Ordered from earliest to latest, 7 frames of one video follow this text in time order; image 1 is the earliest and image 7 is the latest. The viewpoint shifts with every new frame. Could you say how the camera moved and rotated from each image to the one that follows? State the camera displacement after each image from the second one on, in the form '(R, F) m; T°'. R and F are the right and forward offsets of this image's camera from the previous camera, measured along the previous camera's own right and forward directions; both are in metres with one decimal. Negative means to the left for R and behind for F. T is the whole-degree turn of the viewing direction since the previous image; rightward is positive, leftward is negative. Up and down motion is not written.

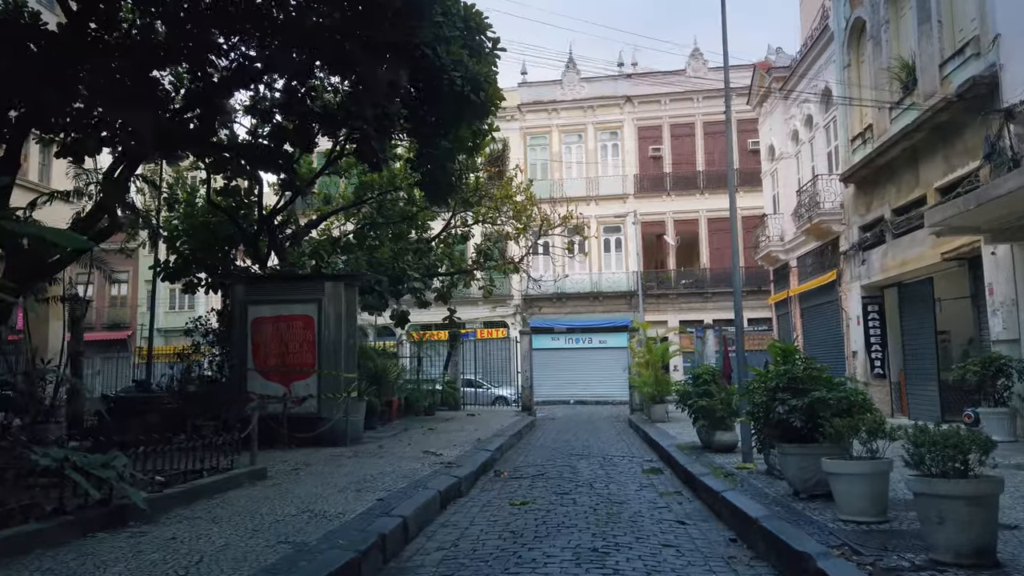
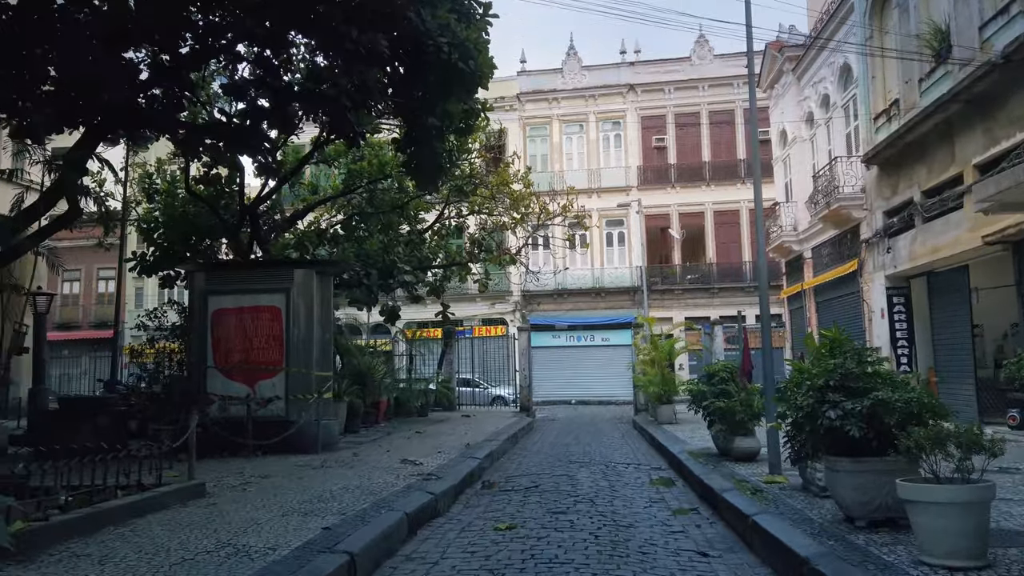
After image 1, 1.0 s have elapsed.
(+0.1, +1.2) m; 0°
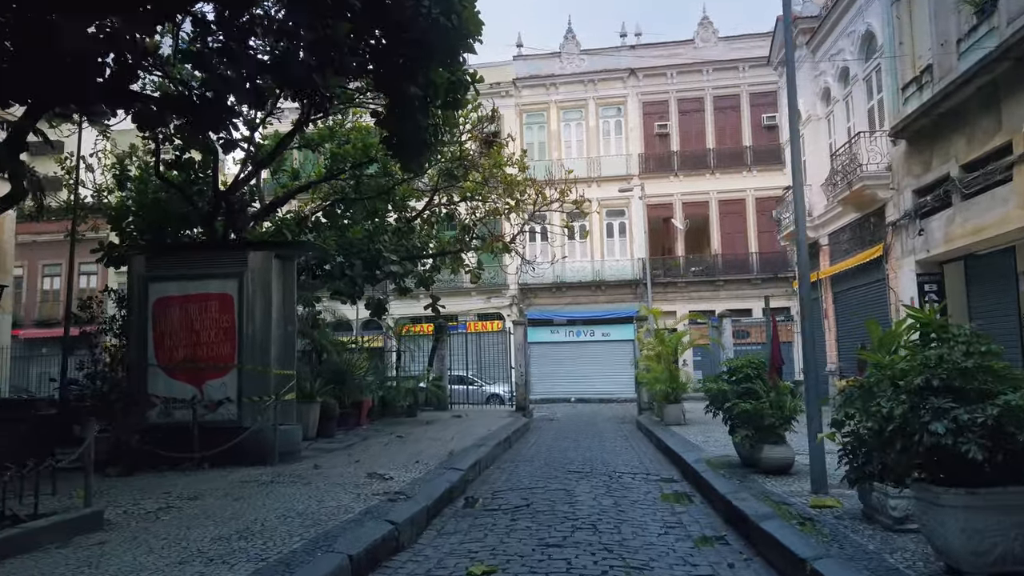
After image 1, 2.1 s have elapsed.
(+0.1, +1.3) m; 0°
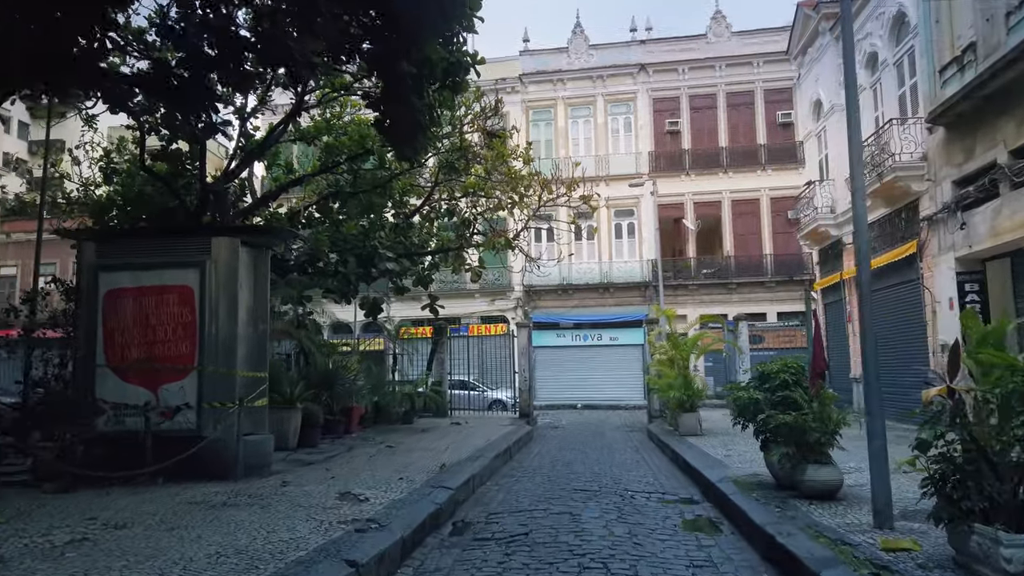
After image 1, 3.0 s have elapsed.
(+0.1, +1.0) m; -1°
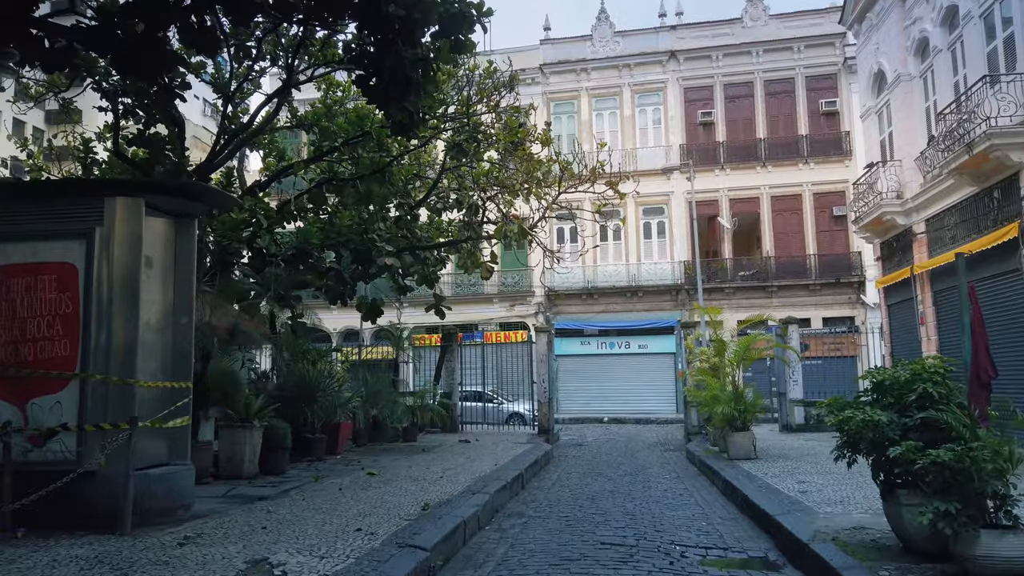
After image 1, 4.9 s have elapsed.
(+0.2, +2.1) m; -2°
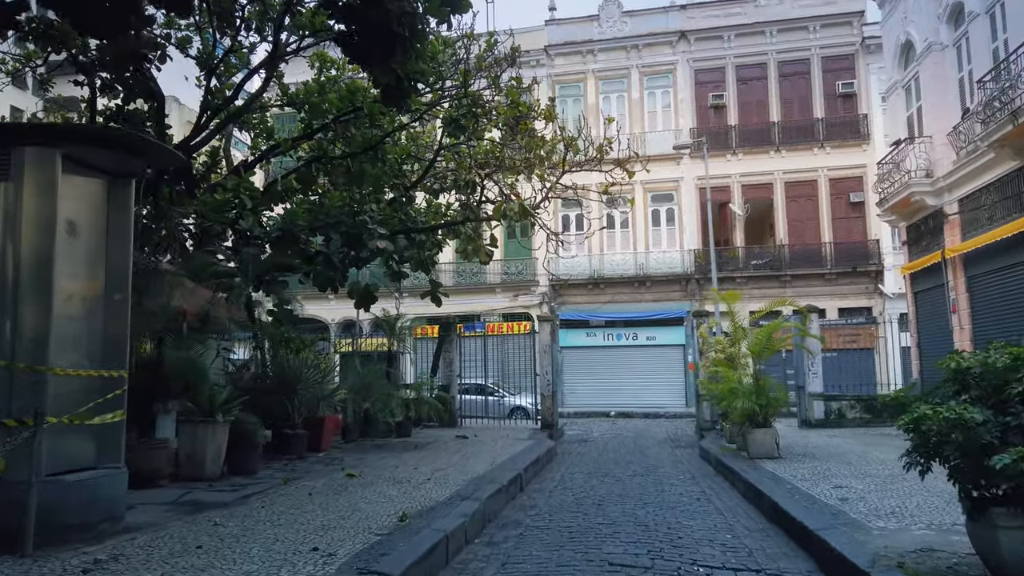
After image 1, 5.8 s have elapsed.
(+0.1, +1.0) m; 0°
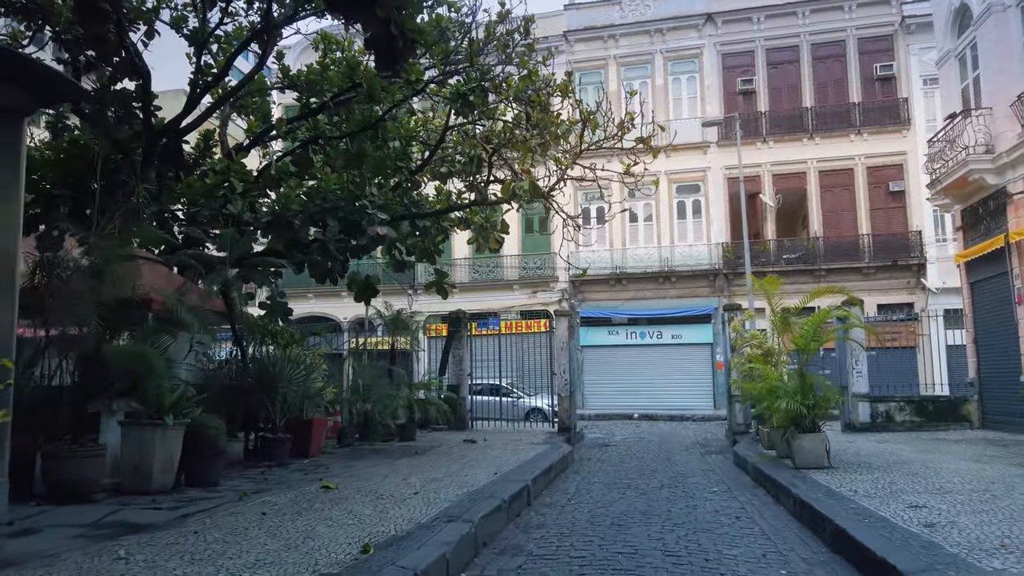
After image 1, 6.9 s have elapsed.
(+0.2, +1.2) m; -2°
